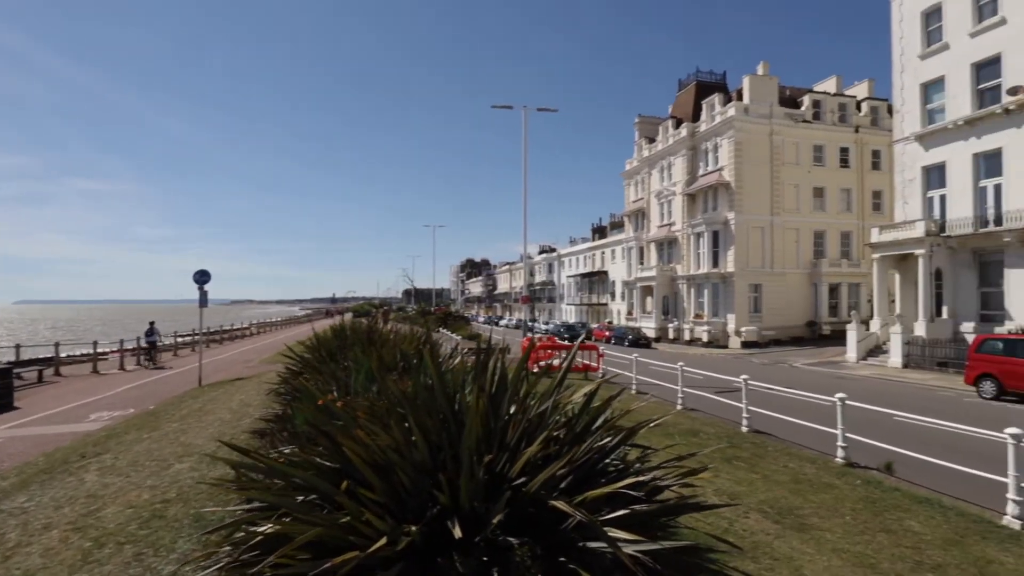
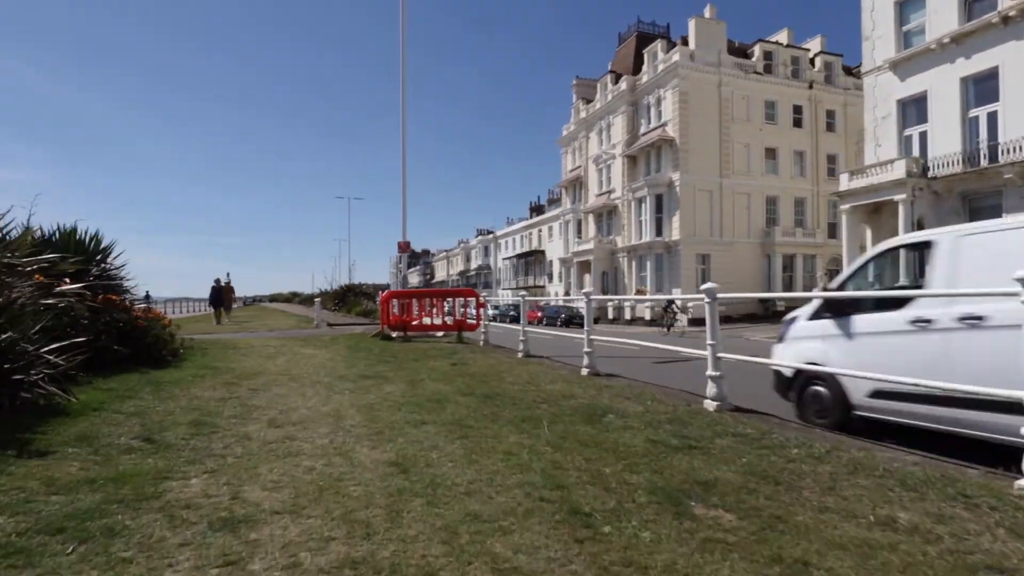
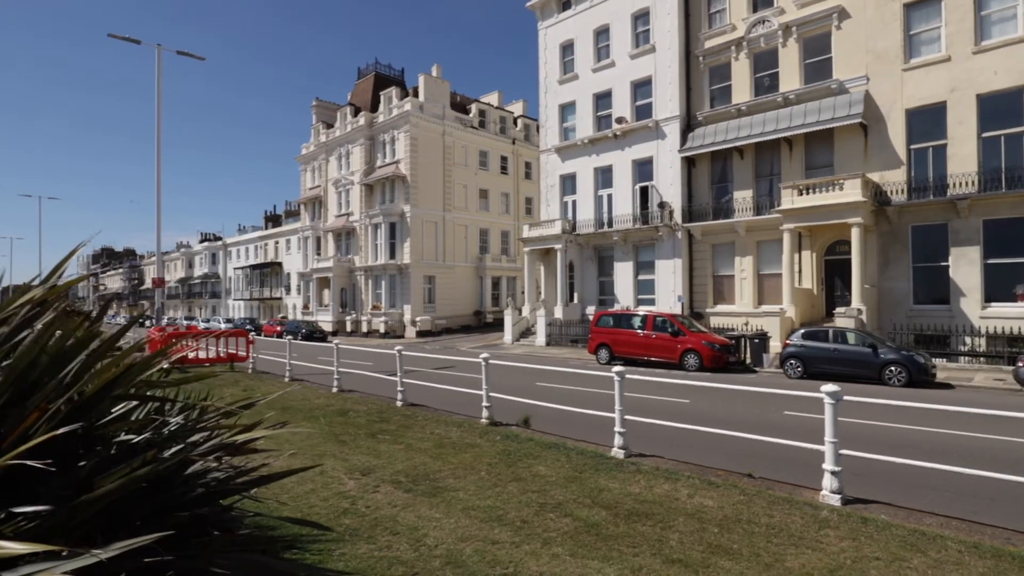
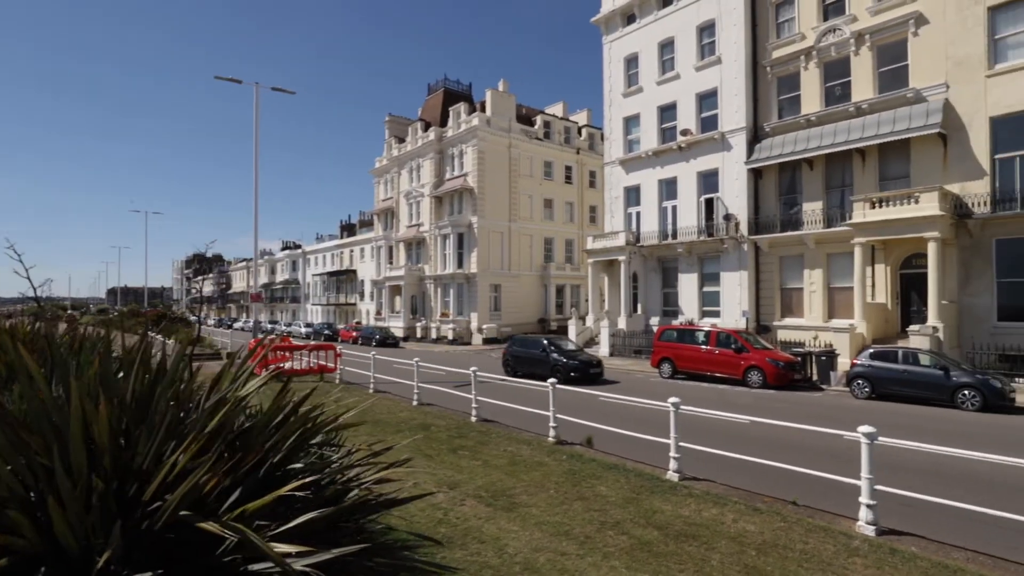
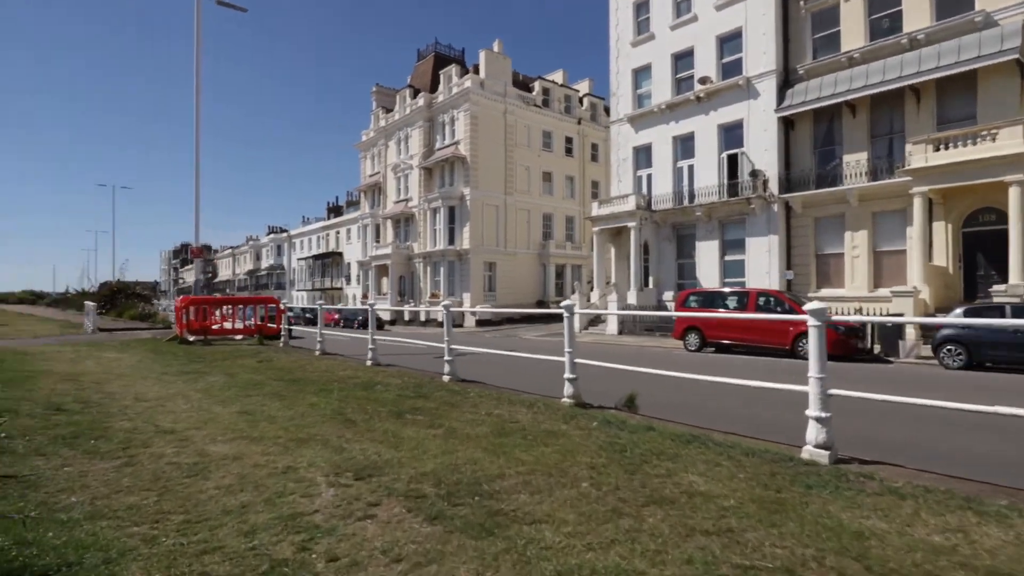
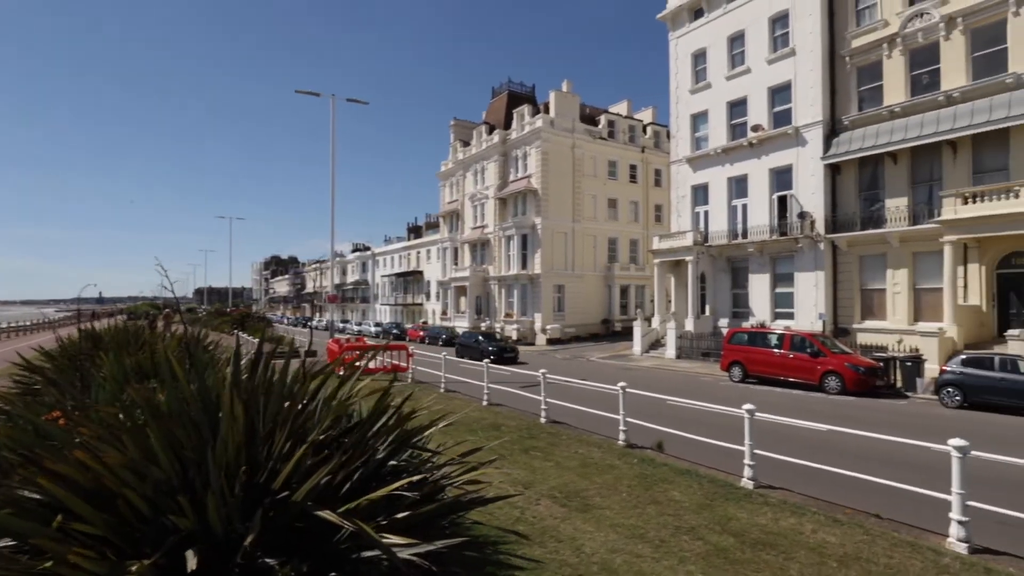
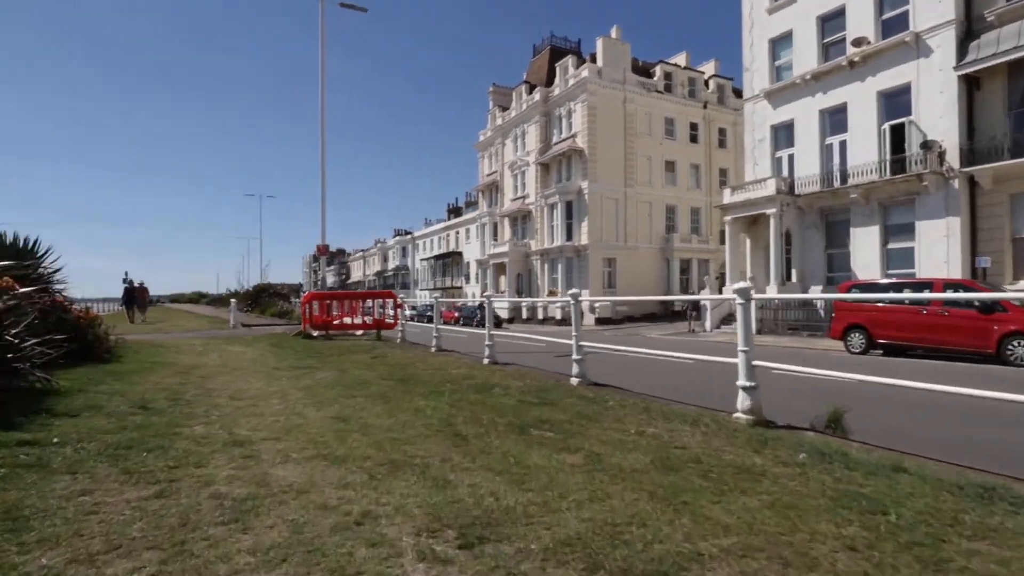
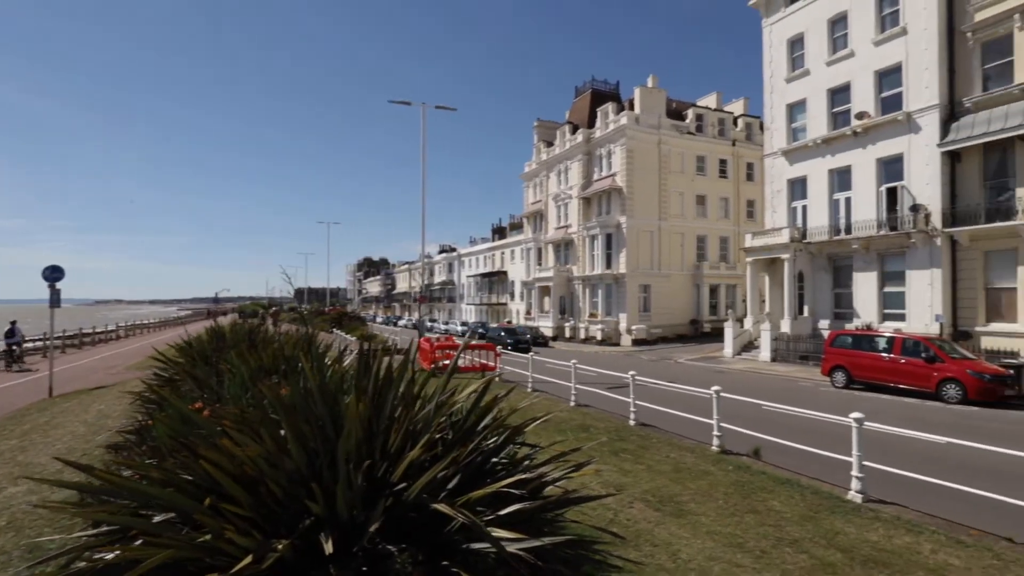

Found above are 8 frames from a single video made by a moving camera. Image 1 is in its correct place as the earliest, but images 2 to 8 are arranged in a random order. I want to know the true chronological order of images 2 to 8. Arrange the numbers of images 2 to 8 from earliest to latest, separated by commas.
8, 6, 4, 3, 5, 7, 2
